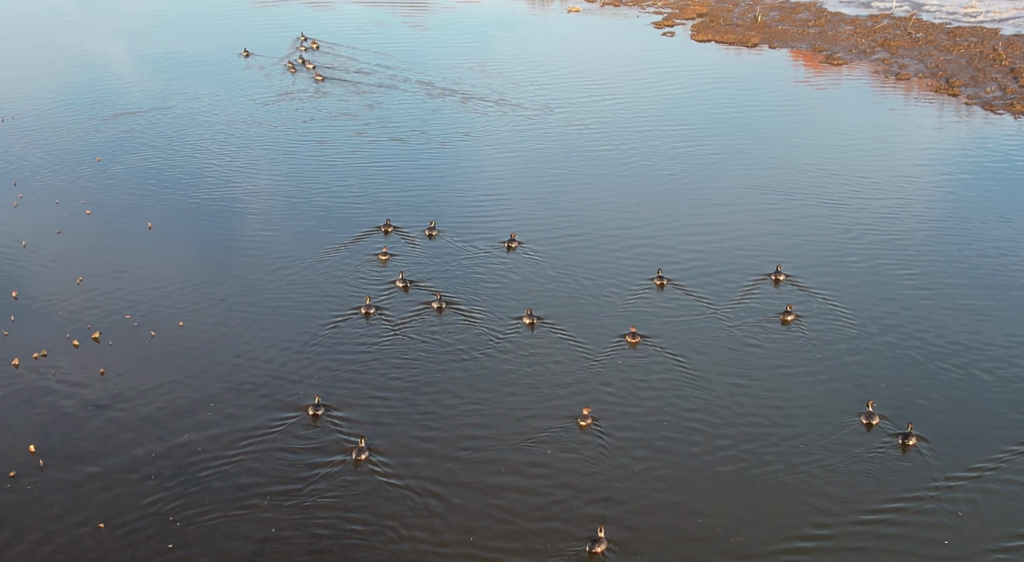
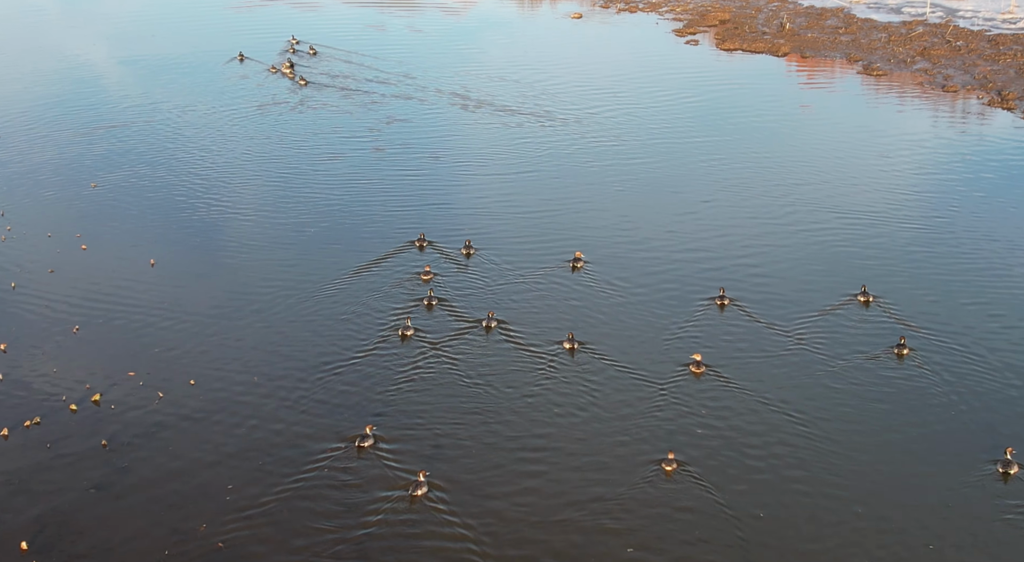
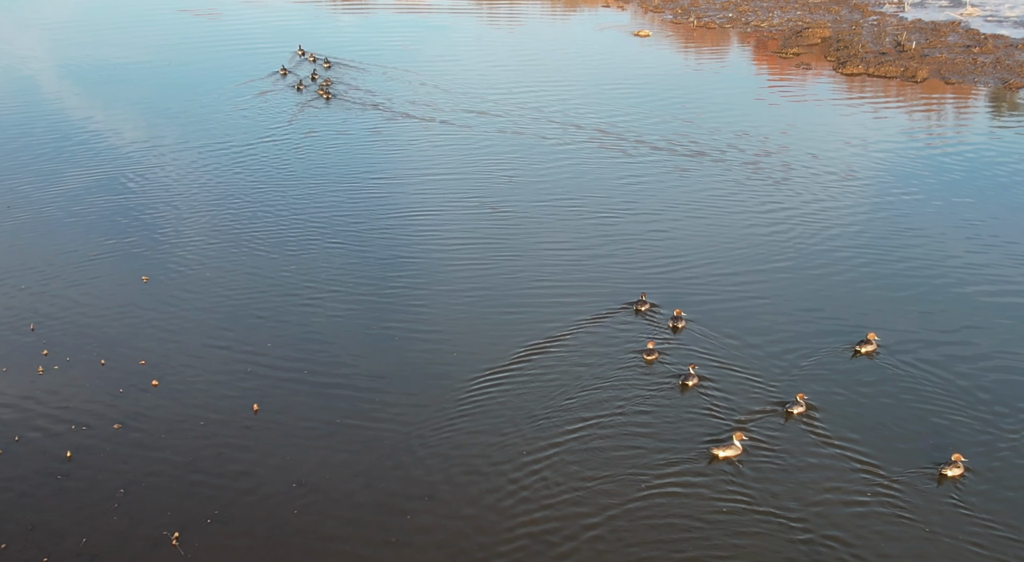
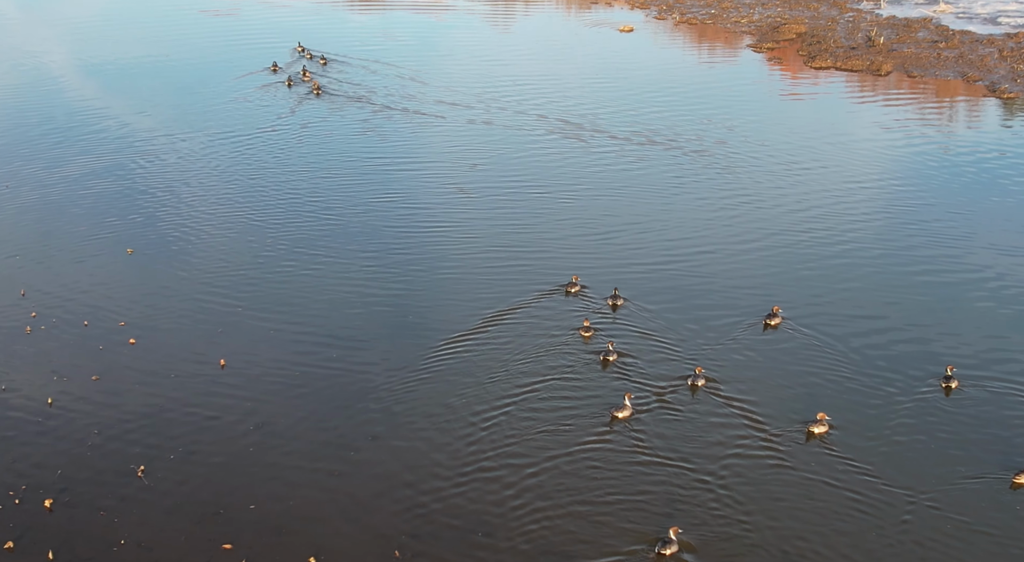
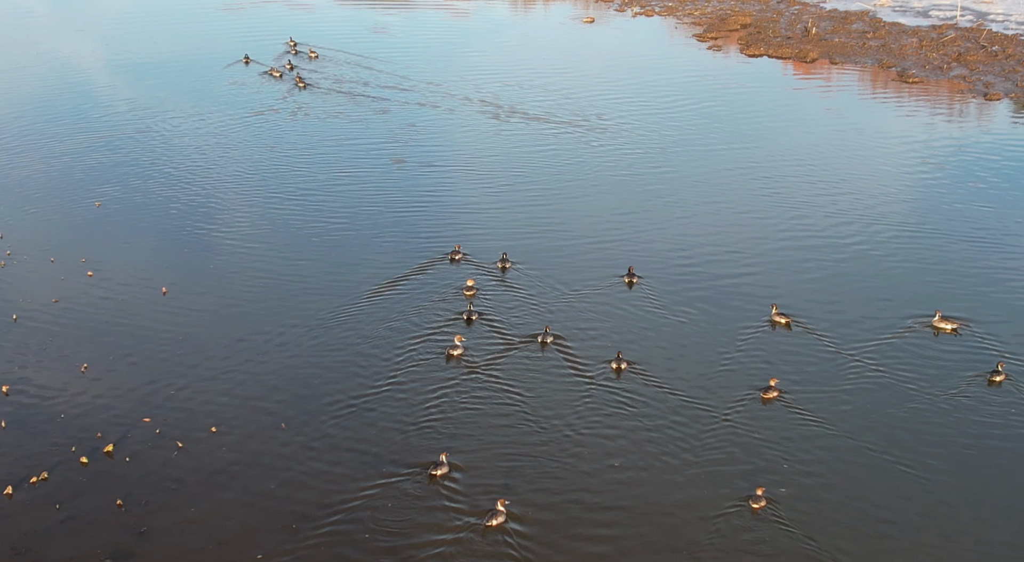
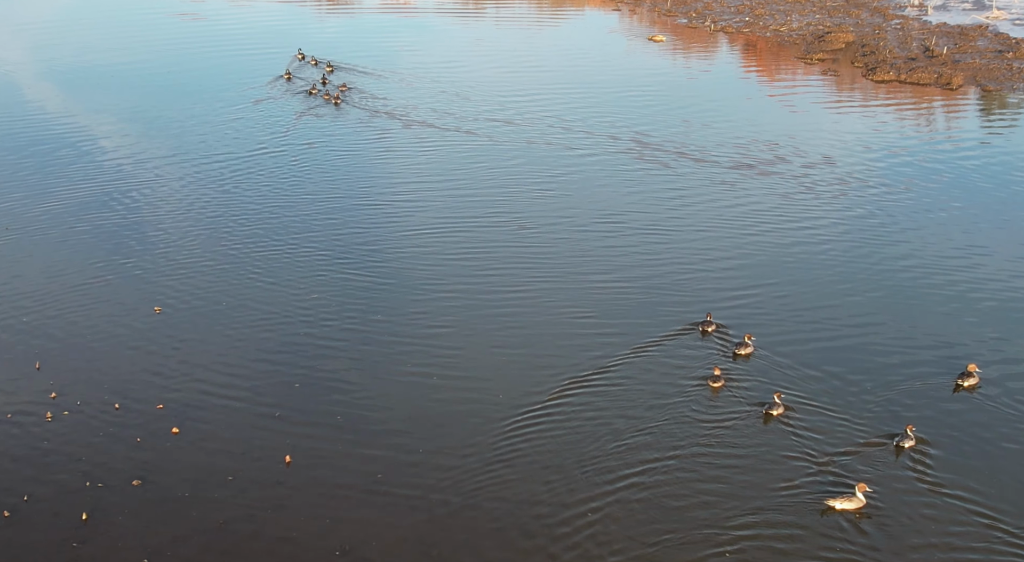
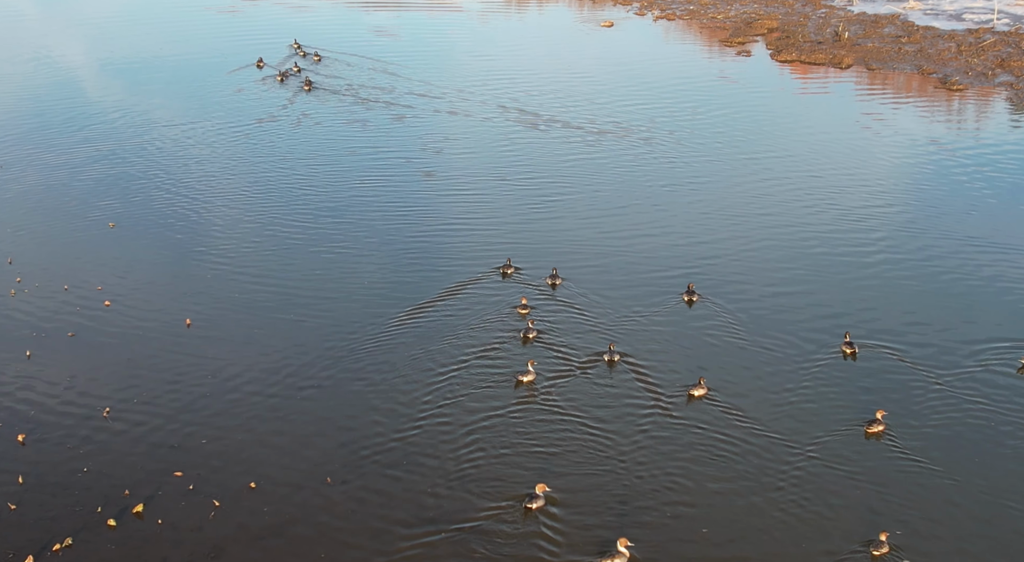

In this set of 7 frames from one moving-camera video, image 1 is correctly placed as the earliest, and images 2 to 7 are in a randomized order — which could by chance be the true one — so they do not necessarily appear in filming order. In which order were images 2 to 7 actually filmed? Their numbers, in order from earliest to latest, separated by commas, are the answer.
2, 5, 7, 4, 3, 6
